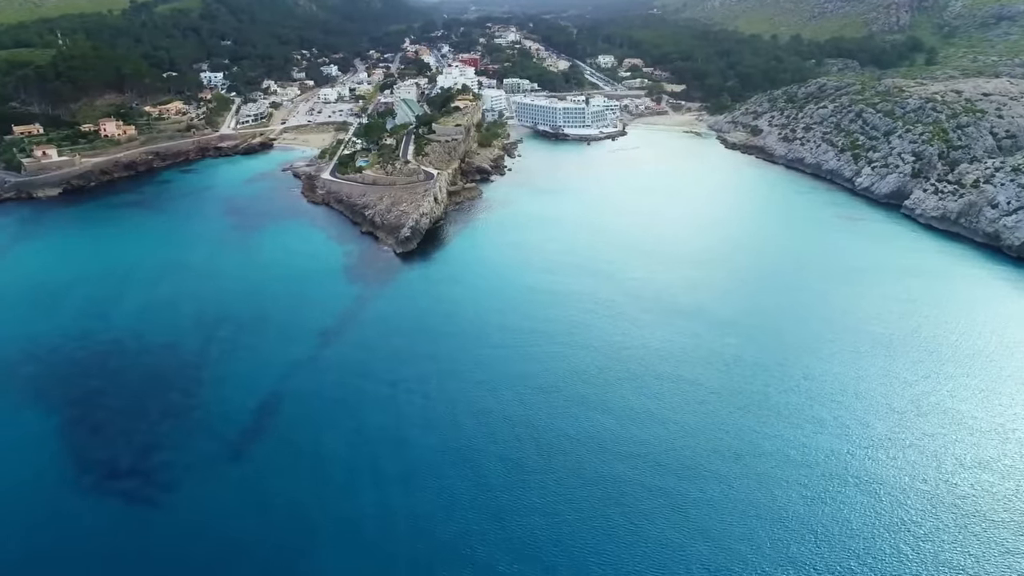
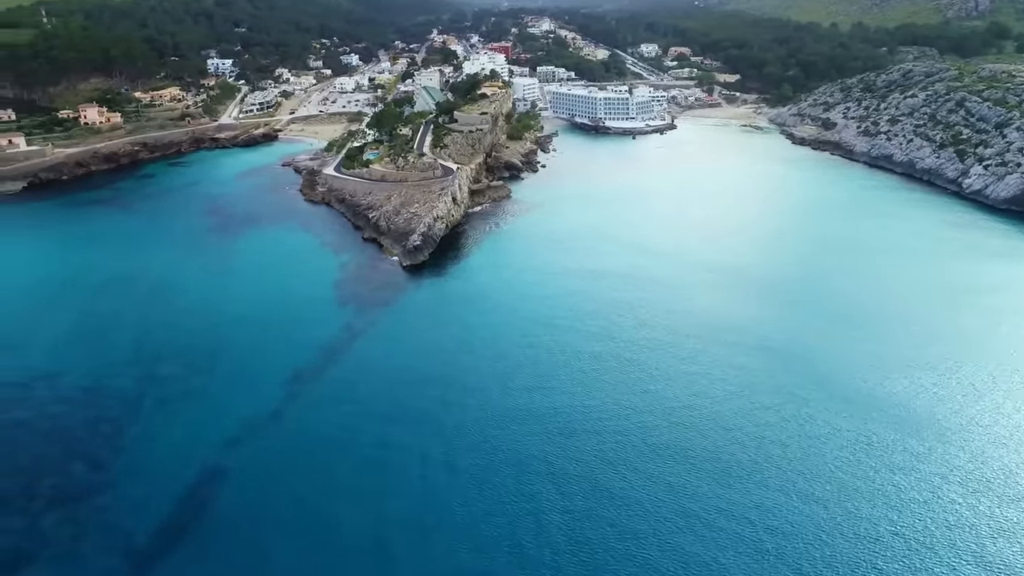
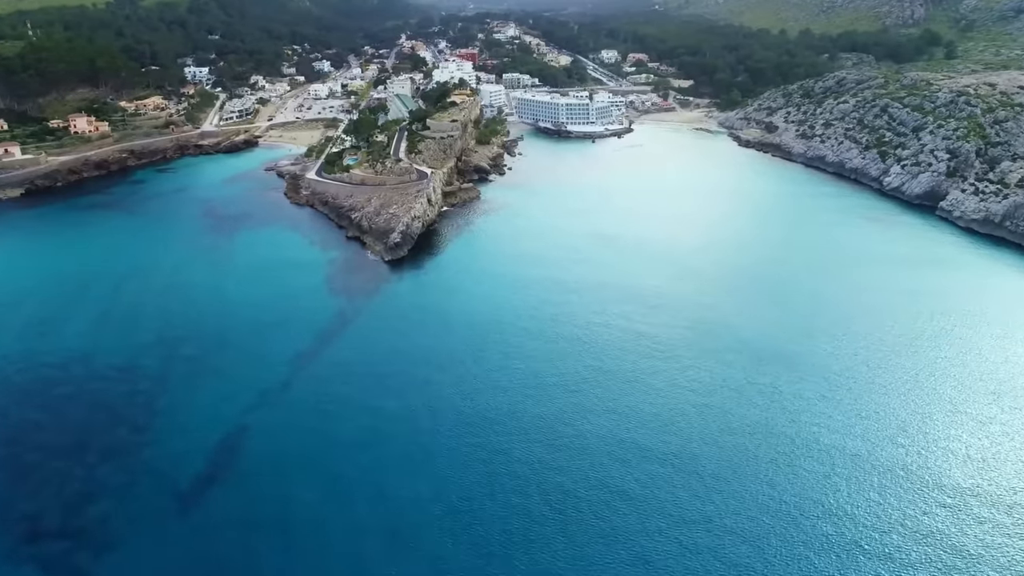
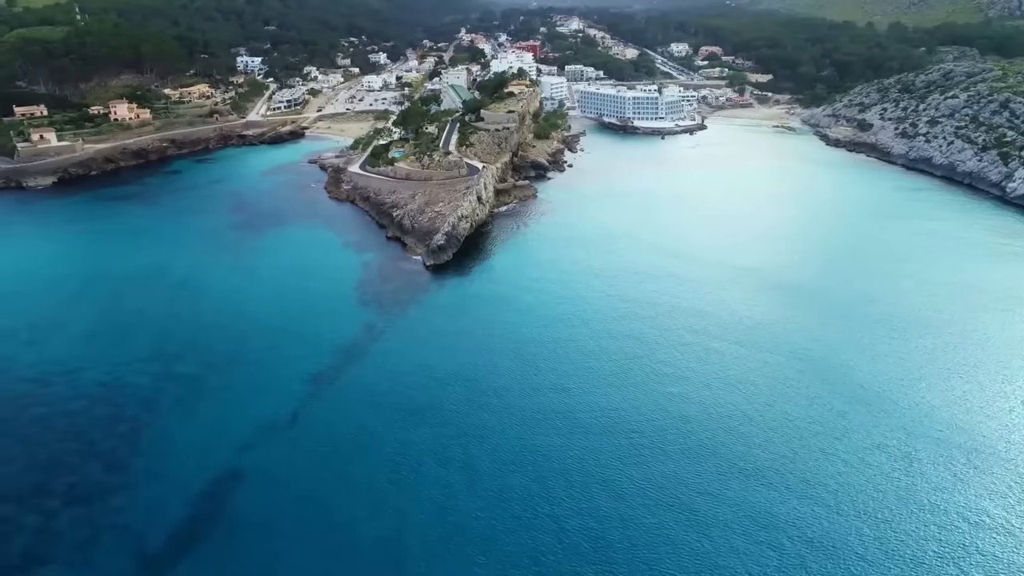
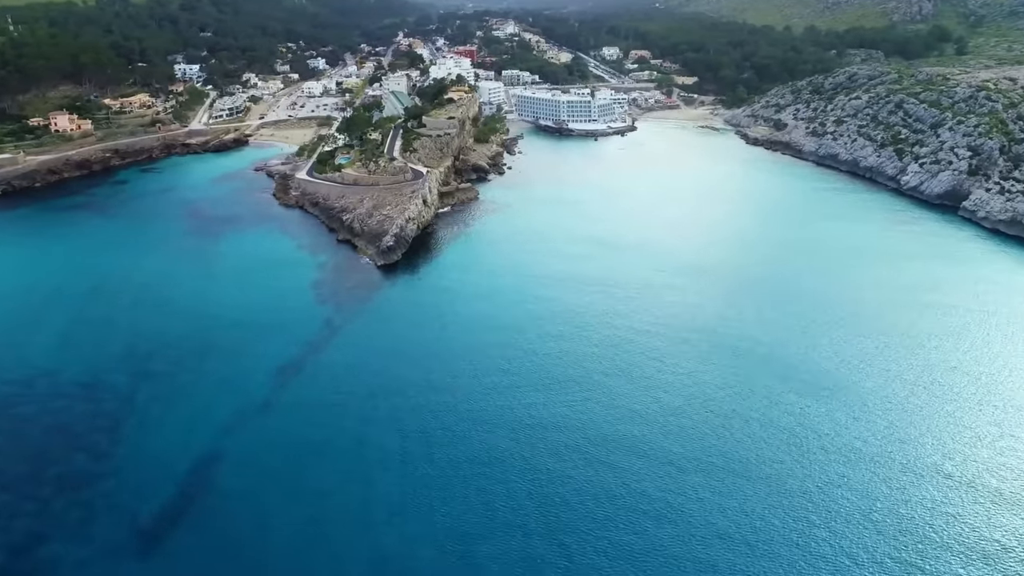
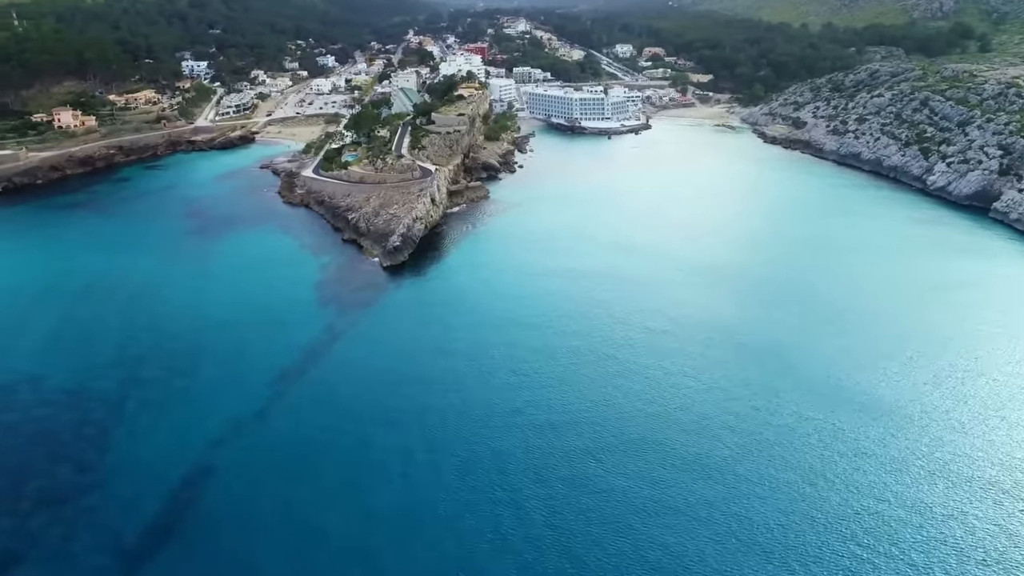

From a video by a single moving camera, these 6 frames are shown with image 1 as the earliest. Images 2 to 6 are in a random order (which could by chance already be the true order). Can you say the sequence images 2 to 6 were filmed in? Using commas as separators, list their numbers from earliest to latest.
3, 5, 6, 2, 4
